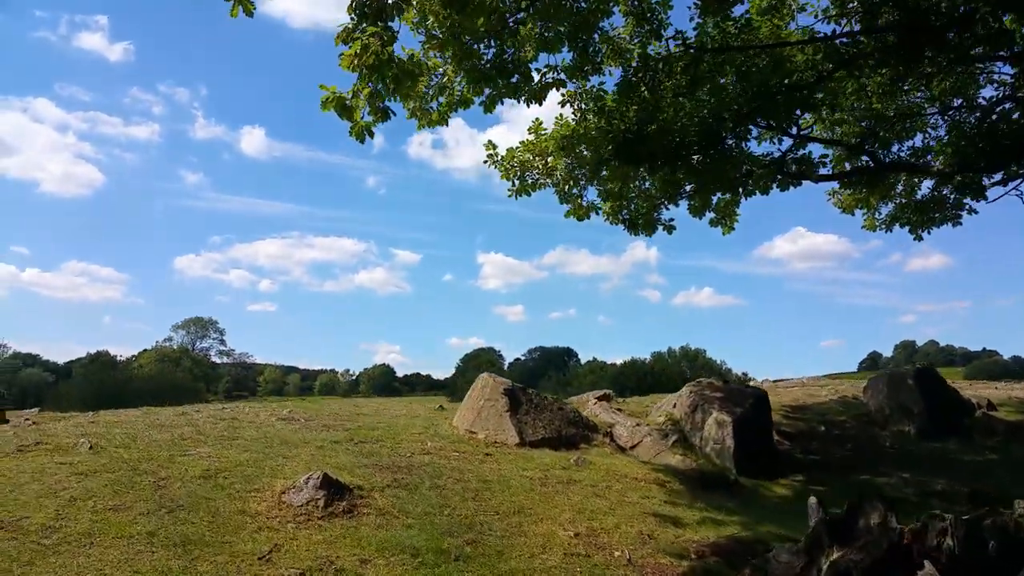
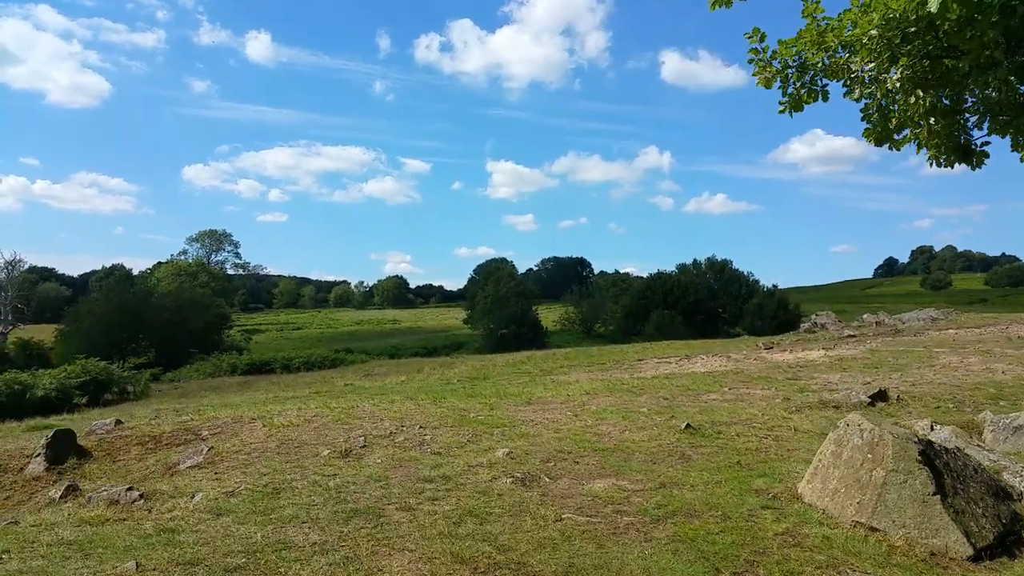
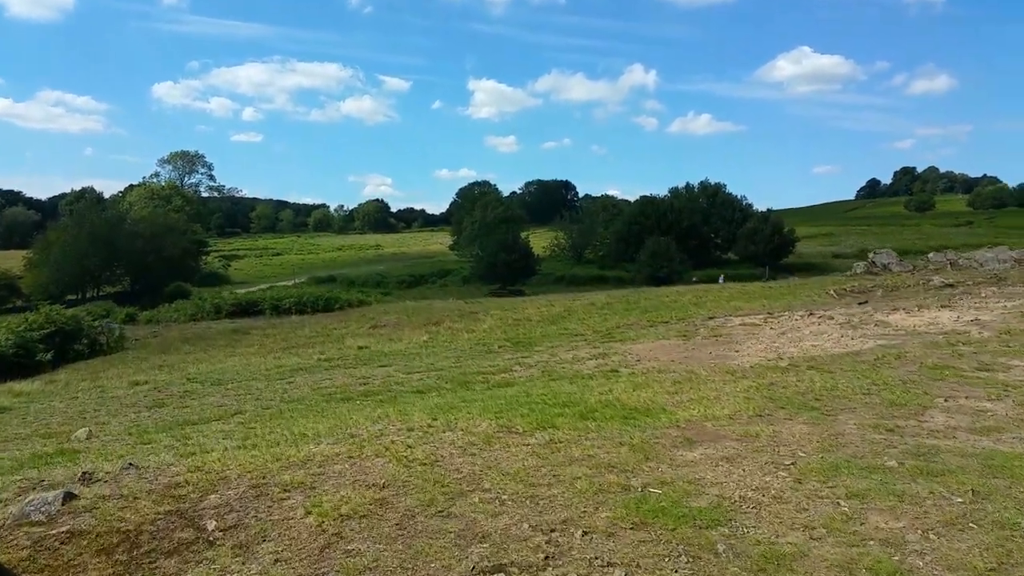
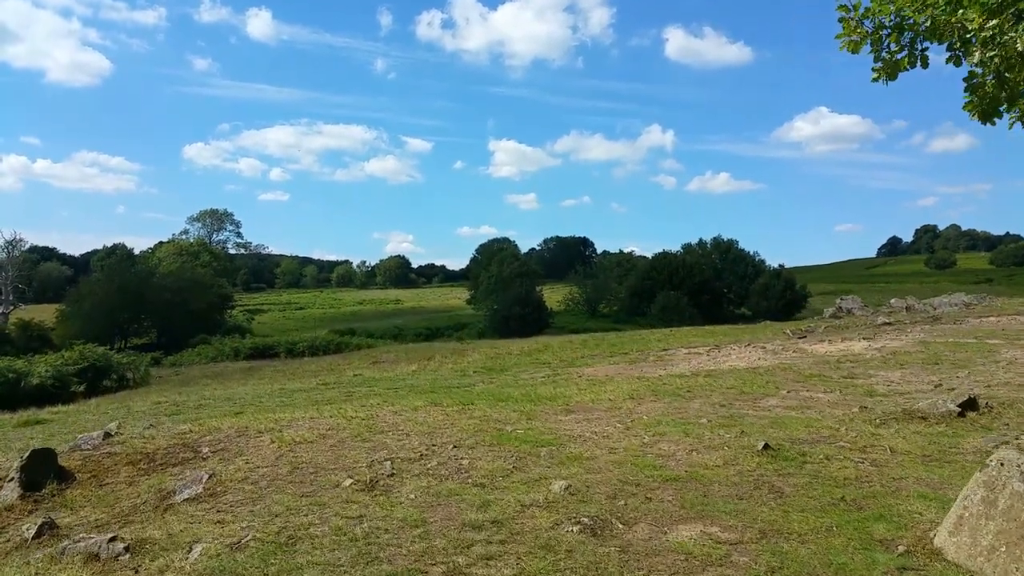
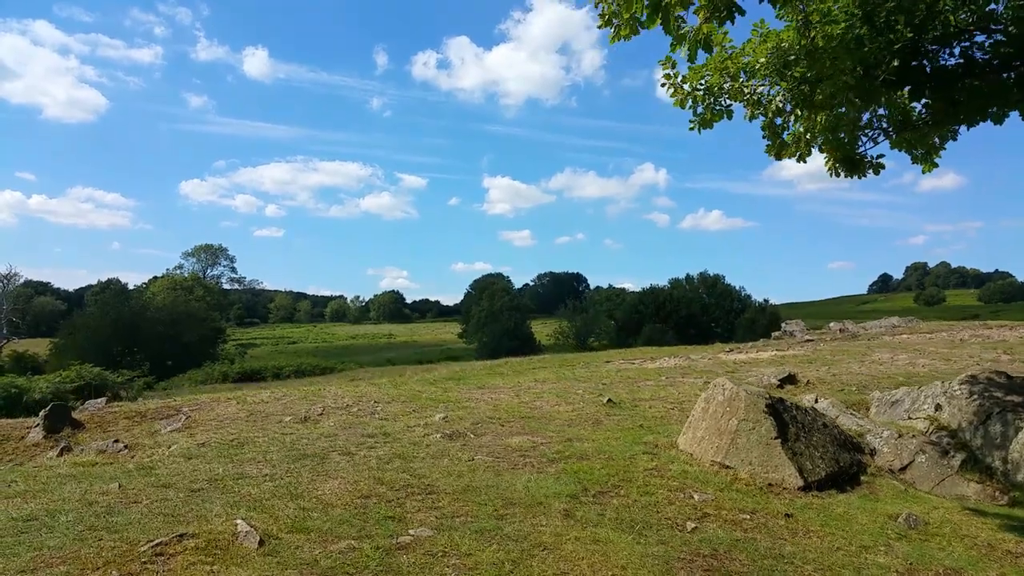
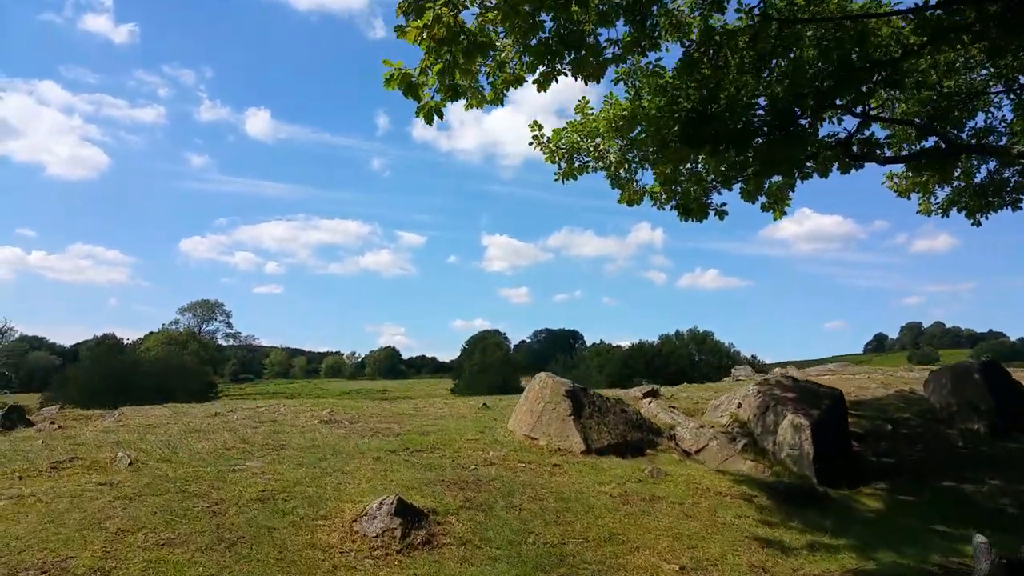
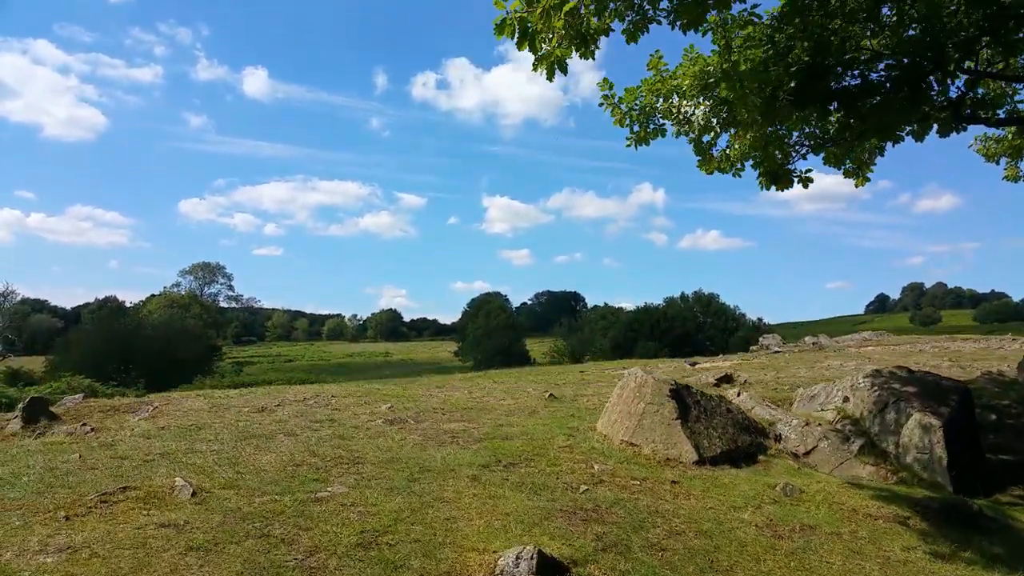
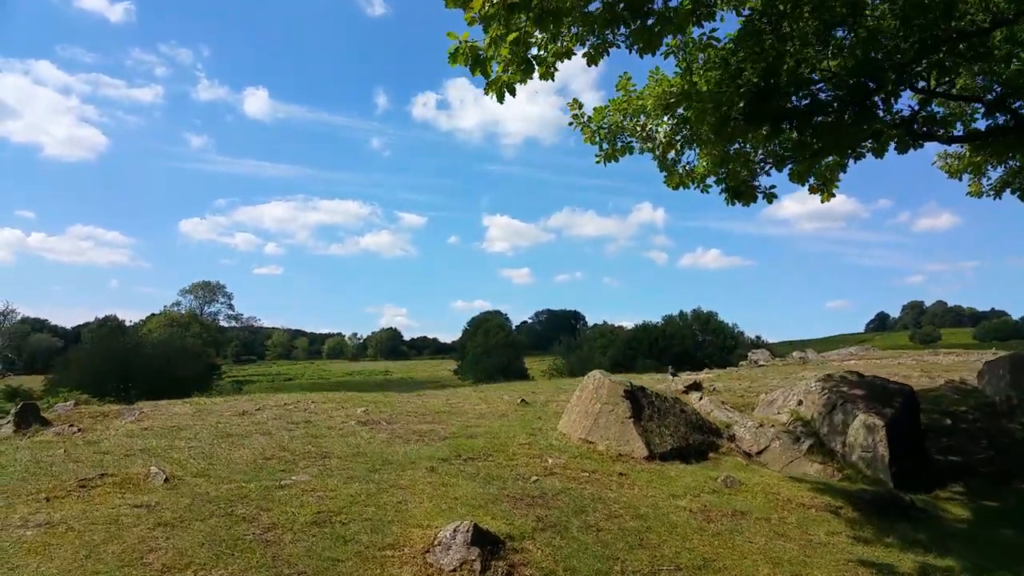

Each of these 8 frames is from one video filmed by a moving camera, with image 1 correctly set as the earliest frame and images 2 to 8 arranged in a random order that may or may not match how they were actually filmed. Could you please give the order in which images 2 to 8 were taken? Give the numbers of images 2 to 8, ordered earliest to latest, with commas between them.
6, 8, 7, 5, 2, 4, 3
